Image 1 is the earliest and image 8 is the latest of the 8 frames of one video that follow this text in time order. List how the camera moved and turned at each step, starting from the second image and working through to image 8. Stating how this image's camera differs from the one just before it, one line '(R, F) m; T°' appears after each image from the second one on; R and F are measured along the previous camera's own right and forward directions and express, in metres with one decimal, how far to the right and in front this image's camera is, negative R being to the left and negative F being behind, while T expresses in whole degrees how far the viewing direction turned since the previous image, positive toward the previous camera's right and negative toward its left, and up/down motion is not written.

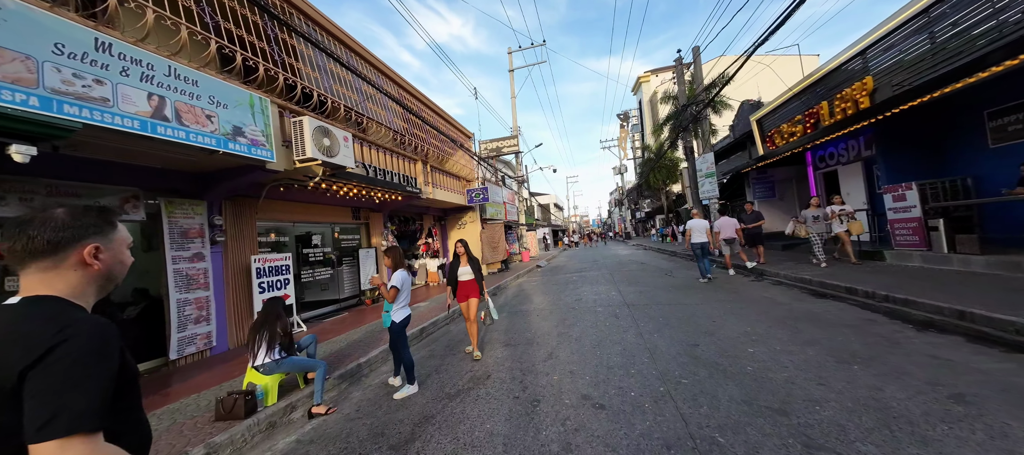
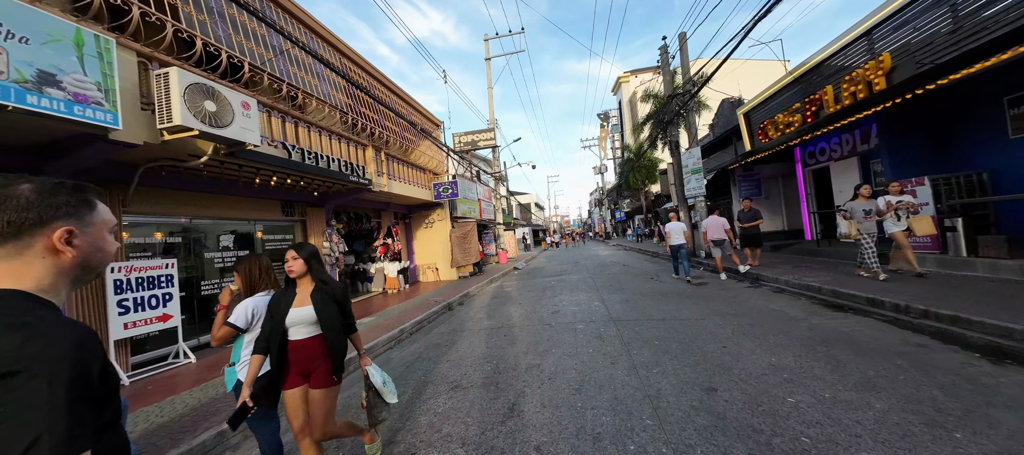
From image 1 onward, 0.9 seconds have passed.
(+0.3, +1.3) m; +3°
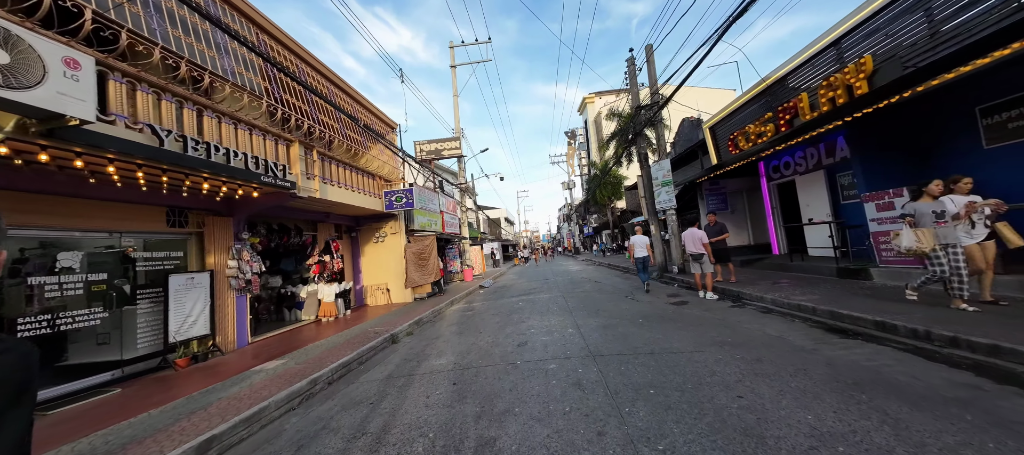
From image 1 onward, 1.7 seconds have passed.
(+0.2, +1.1) m; +5°
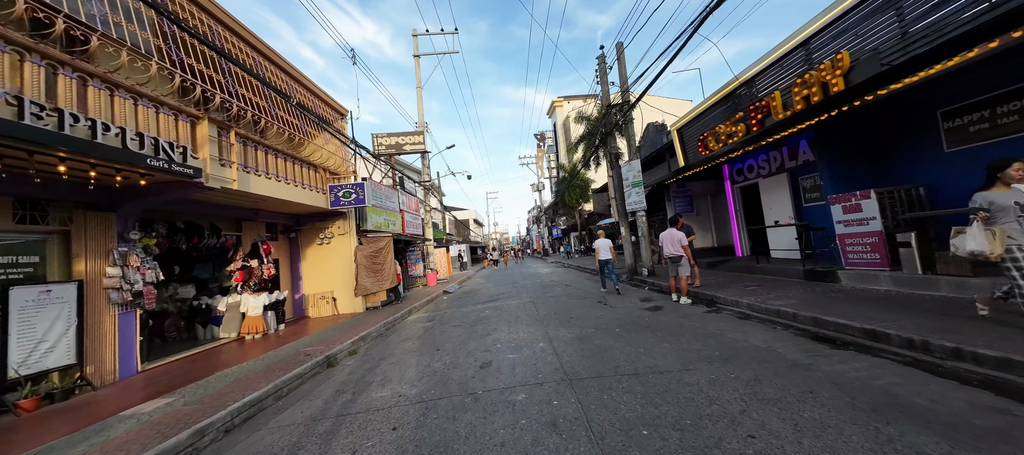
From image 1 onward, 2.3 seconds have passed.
(+0.1, +0.8) m; +6°
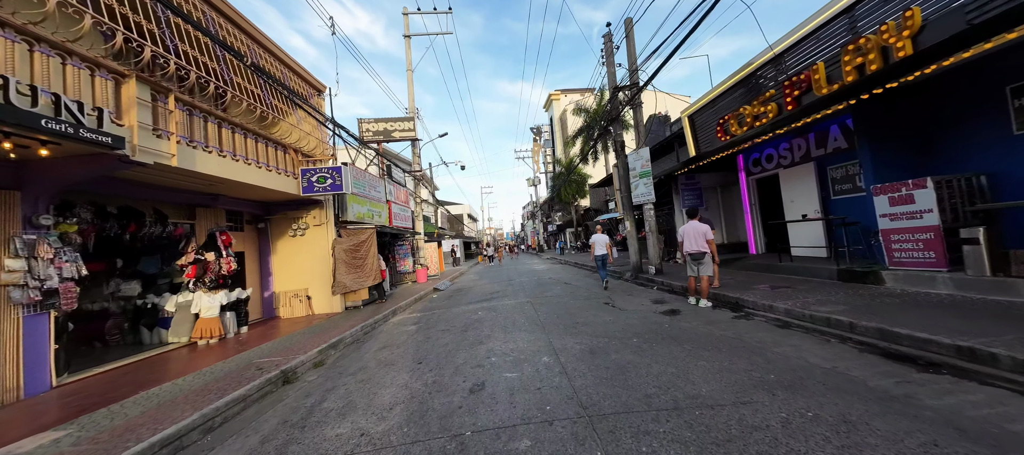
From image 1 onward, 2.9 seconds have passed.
(-0.1, +1.0) m; +1°
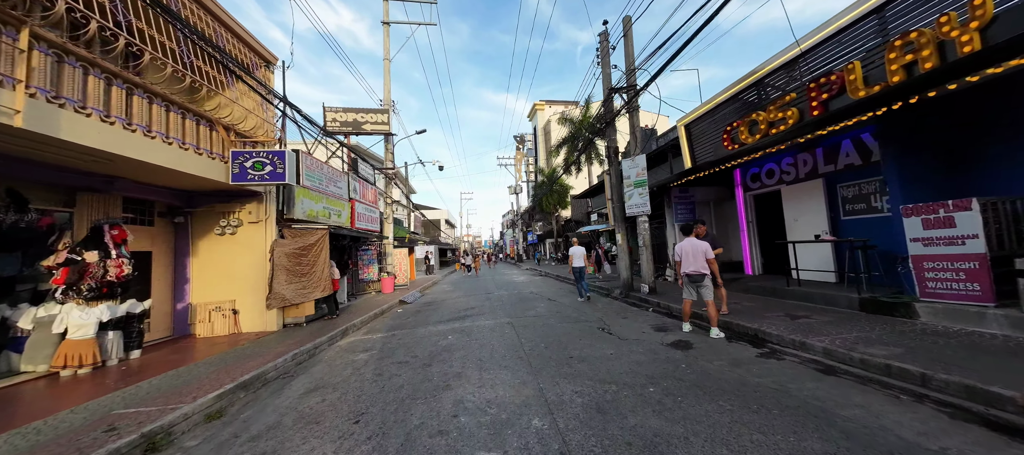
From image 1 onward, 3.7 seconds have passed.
(-0.1, +1.2) m; +4°
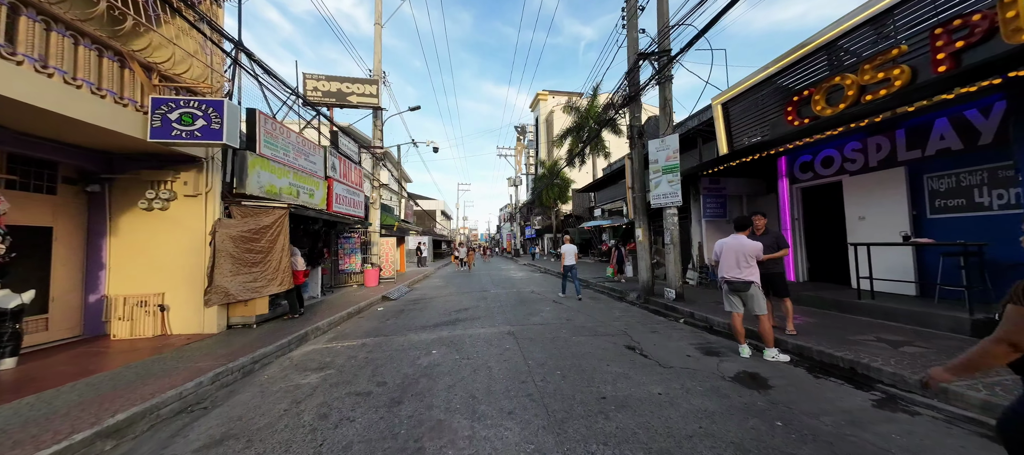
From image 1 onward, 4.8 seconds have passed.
(-0.2, +1.5) m; +1°
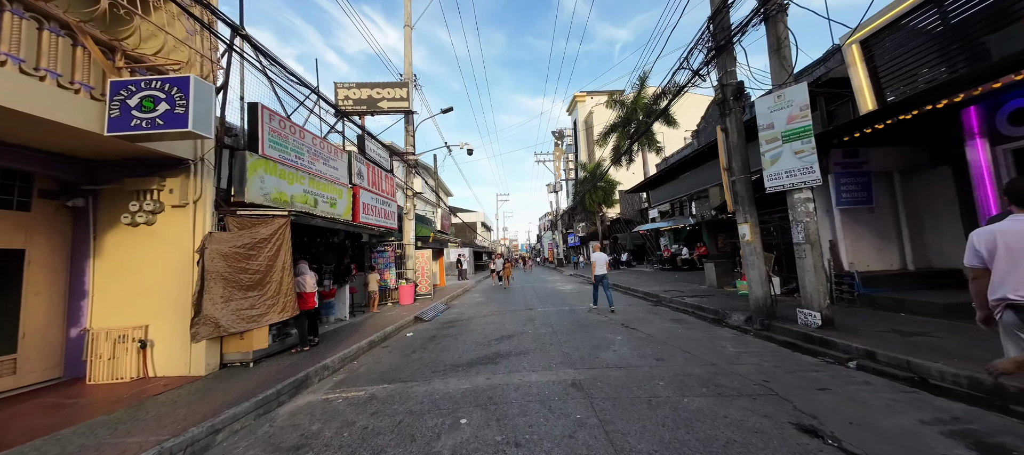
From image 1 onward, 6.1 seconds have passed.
(-0.2, +1.7) m; -8°
